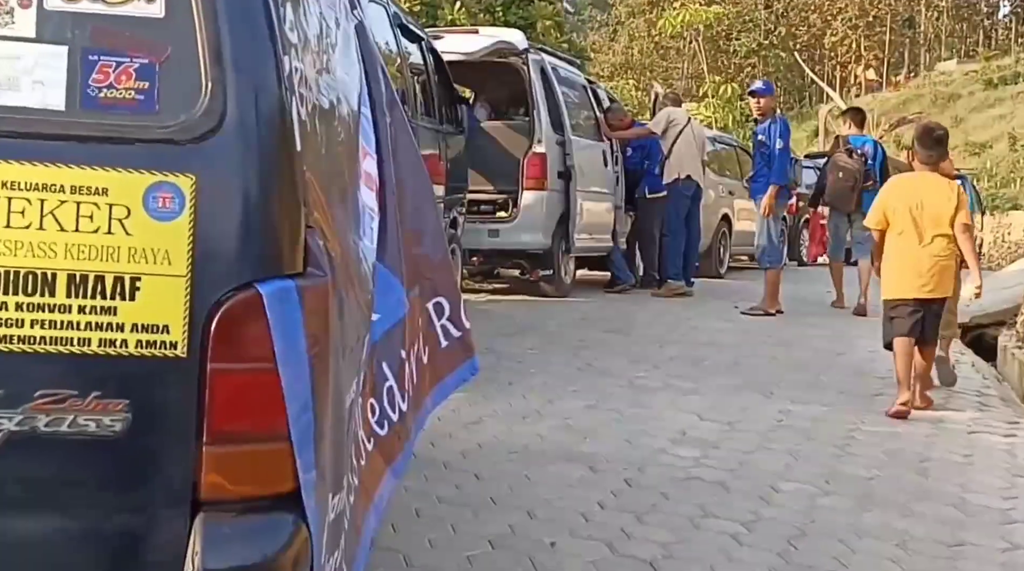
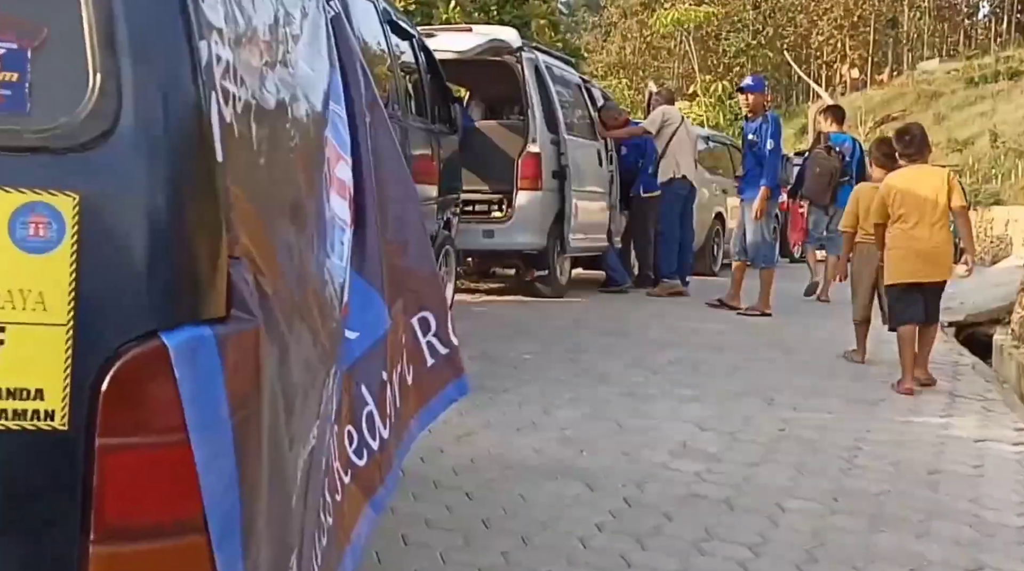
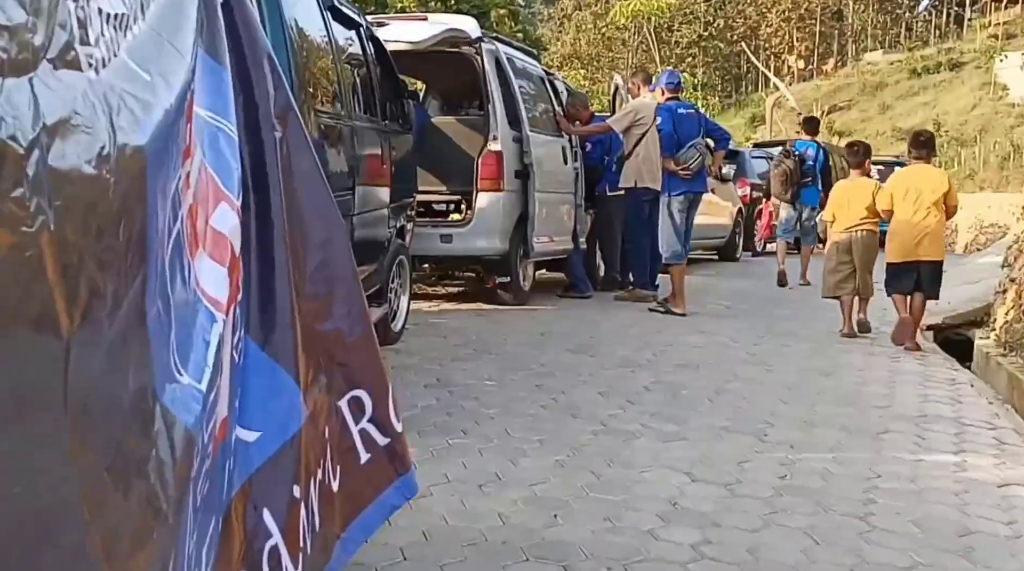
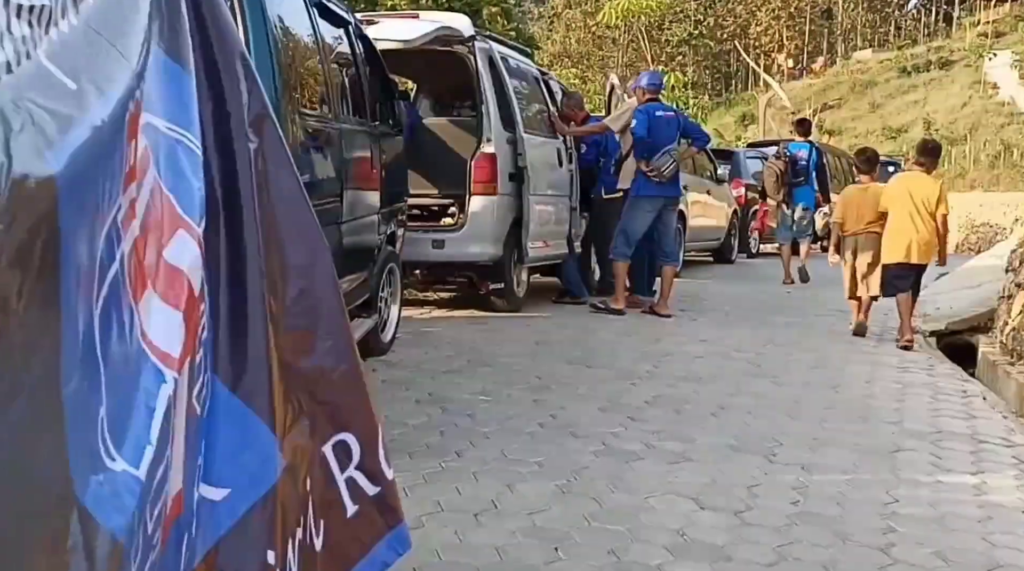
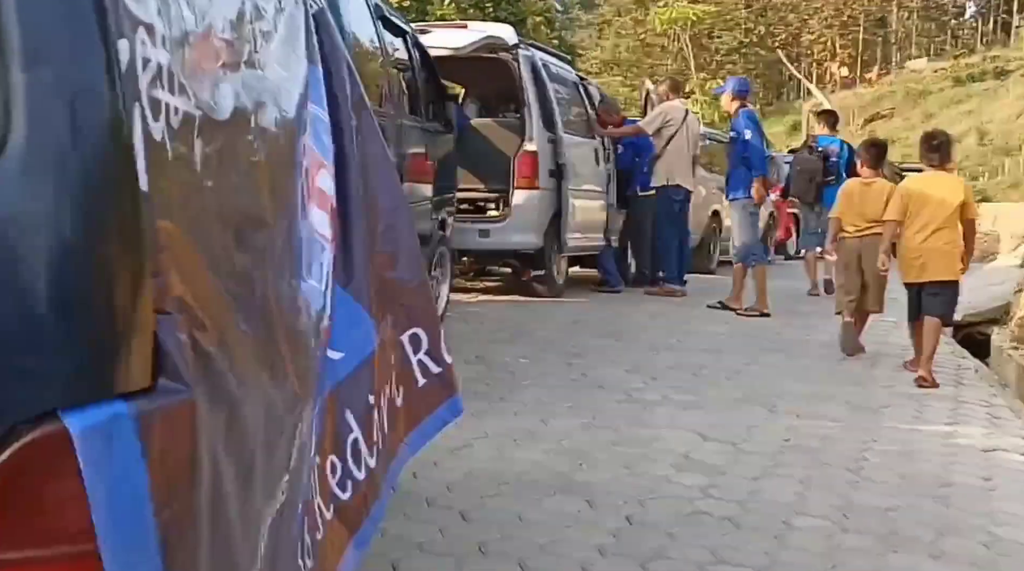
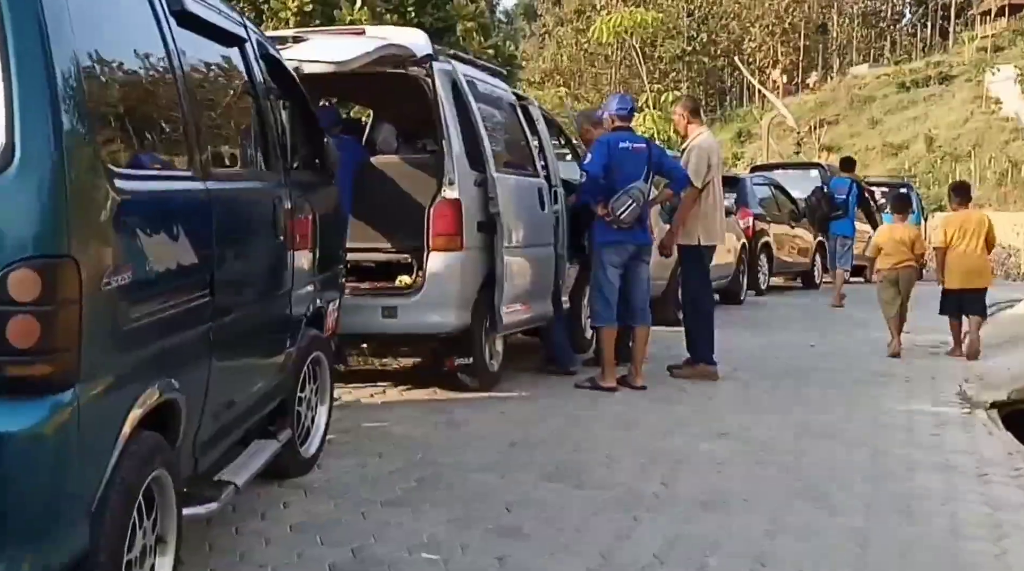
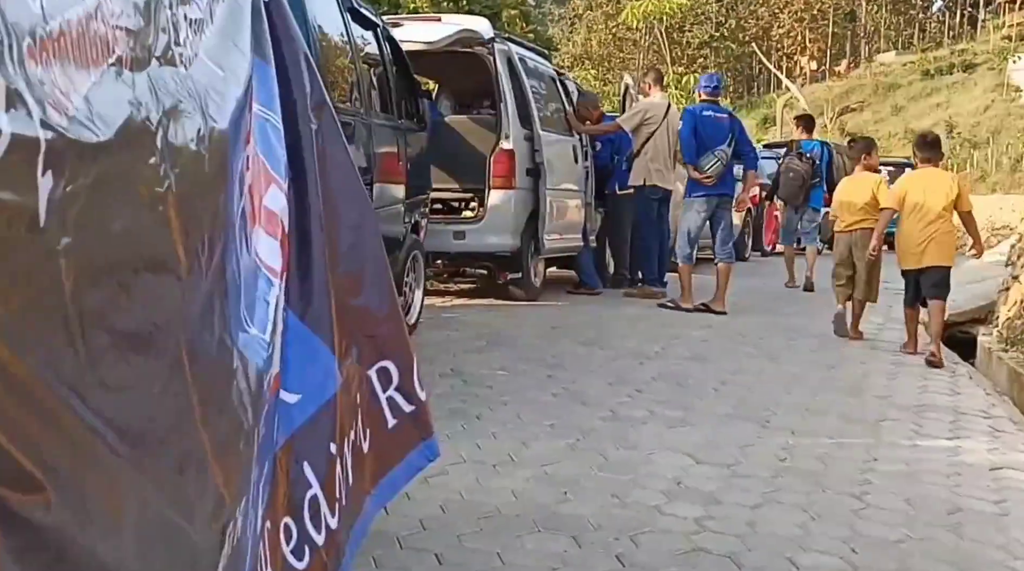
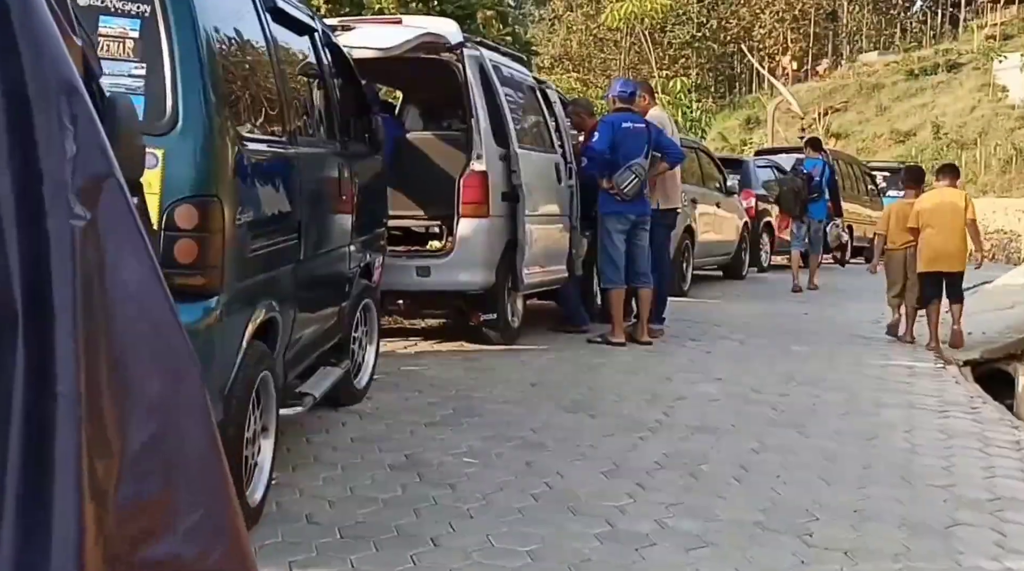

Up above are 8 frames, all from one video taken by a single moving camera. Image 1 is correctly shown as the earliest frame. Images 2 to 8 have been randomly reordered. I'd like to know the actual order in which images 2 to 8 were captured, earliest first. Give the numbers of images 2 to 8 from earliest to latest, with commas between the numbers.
2, 5, 7, 3, 4, 8, 6
